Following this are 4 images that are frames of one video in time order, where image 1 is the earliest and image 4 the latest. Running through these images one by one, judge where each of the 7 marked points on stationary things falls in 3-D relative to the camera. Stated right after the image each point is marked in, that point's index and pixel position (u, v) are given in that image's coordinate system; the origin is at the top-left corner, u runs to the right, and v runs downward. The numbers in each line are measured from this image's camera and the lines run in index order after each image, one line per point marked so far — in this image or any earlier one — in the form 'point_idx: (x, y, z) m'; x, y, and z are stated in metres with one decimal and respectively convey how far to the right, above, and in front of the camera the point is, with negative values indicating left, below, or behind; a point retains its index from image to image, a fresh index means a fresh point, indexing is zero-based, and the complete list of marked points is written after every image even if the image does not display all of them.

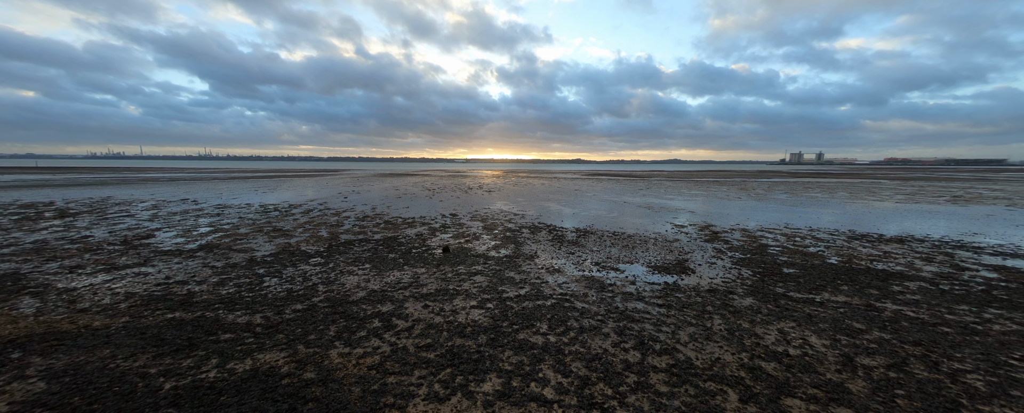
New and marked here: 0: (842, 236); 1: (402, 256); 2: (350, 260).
0: (+7.0, -0.7, +6.5) m
1: (-1.8, -0.8, +5.1) m
2: (-2.6, -0.8, +4.9) m
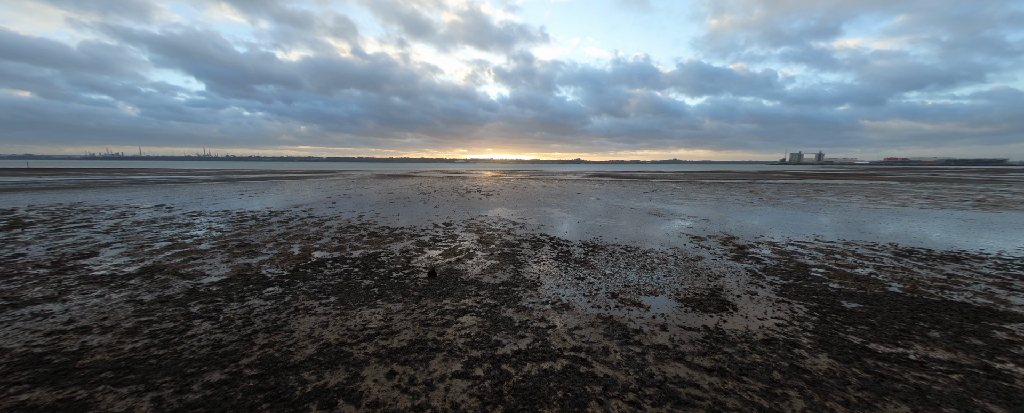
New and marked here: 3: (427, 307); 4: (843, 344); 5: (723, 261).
0: (+7.0, -0.9, +5.7) m
1: (-1.8, -1.1, +4.2) m
2: (-2.6, -1.1, +4.1) m
3: (-1.0, -1.1, +3.5) m
4: (+3.0, -1.2, +2.8) m
5: (+3.6, -0.9, +5.3) m
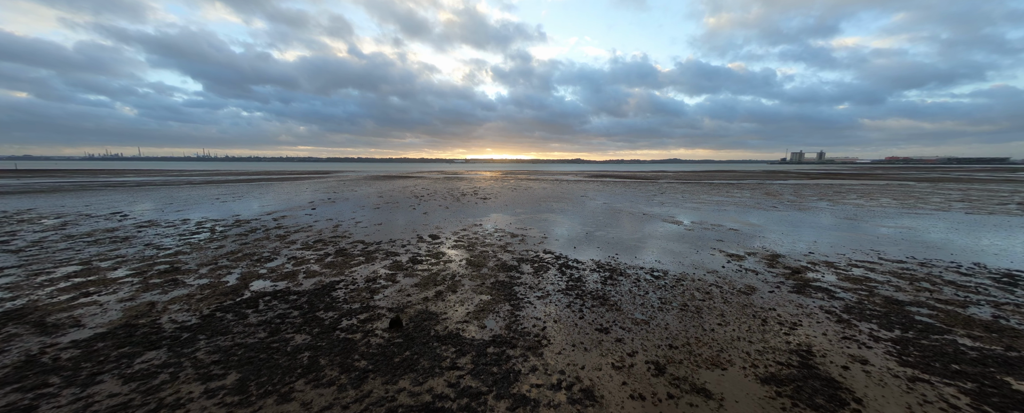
0: (+6.9, -1.1, +4.5) m
1: (-1.9, -1.3, +3.0) m
2: (-2.7, -1.3, +2.8) m
3: (-1.0, -1.4, +2.2) m
4: (+2.9, -1.4, +1.5) m
5: (+3.6, -1.2, +4.1) m
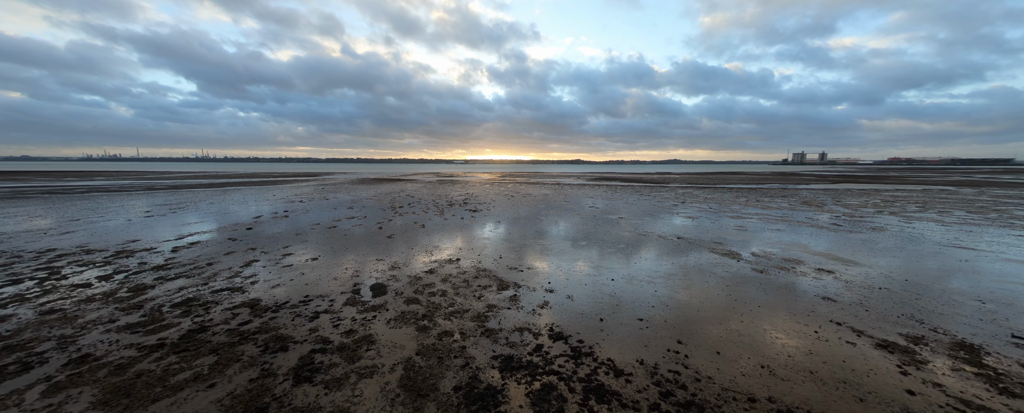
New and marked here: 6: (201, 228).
0: (+6.7, -1.6, +1.9) m
1: (-2.1, -1.8, +0.3) m
2: (-2.8, -1.9, +0.1) m
3: (-1.2, -1.9, -0.5) m
4: (+2.7, -2.0, -1.1) m
5: (+3.4, -1.7, +1.5) m
6: (-10.7, -0.7, +10.7) m
